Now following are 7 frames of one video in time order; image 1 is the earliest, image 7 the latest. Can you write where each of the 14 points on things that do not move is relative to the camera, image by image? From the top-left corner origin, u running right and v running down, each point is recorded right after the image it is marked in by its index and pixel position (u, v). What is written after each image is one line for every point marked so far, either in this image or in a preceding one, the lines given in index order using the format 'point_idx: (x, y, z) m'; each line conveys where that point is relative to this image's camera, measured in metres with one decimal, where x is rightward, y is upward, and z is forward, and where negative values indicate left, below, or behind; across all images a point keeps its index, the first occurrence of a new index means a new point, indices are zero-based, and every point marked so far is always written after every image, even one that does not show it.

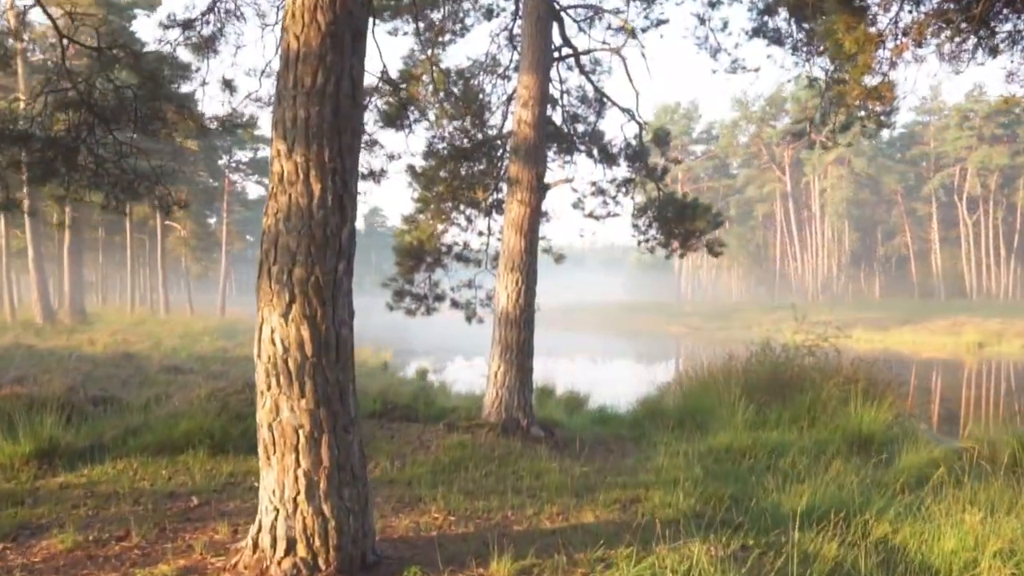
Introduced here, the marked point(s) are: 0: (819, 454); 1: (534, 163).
0: (+3.0, -1.7, +7.5) m
1: (+0.2, +1.3, +7.7) m
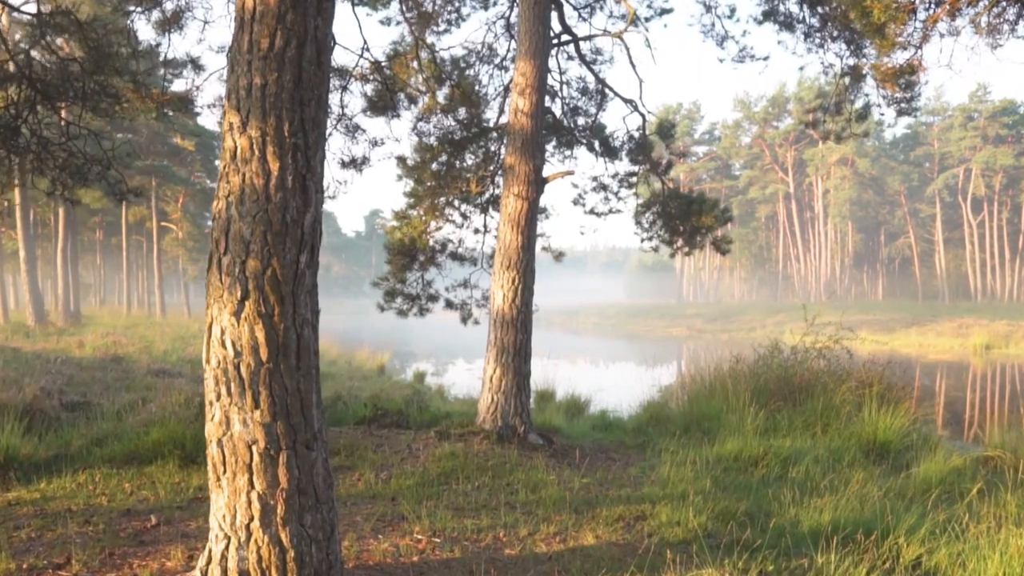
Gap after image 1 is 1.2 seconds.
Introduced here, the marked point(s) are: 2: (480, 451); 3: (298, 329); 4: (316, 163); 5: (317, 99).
0: (+3.0, -1.7, +7.1) m
1: (+0.2, +1.3, +7.2) m
2: (-0.3, -1.4, +6.2) m
3: (-0.8, -0.2, +2.8) m
4: (-0.8, +0.5, +2.9) m
5: (-0.8, +0.7, +2.9) m
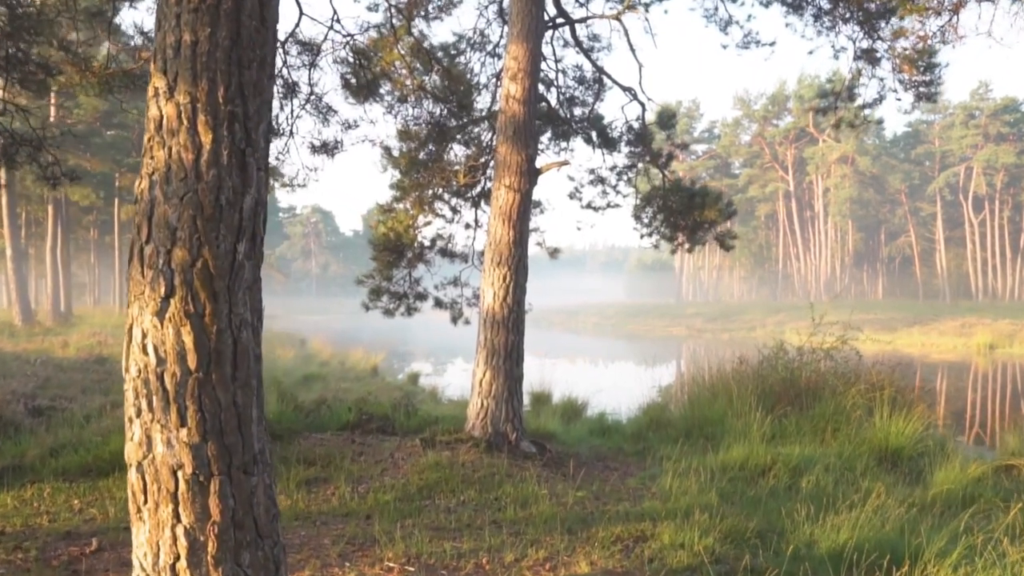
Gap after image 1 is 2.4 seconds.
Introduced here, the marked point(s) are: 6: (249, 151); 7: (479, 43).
0: (+2.9, -1.6, +6.6) m
1: (+0.1, +1.3, +6.8) m
2: (-0.3, -1.3, +5.8) m
3: (-0.9, -0.1, +2.4) m
4: (-0.8, +0.5, +2.5) m
5: (-0.8, +0.7, +2.5) m
6: (-0.9, +0.5, +2.4) m
7: (-0.4, +2.9, +8.8) m
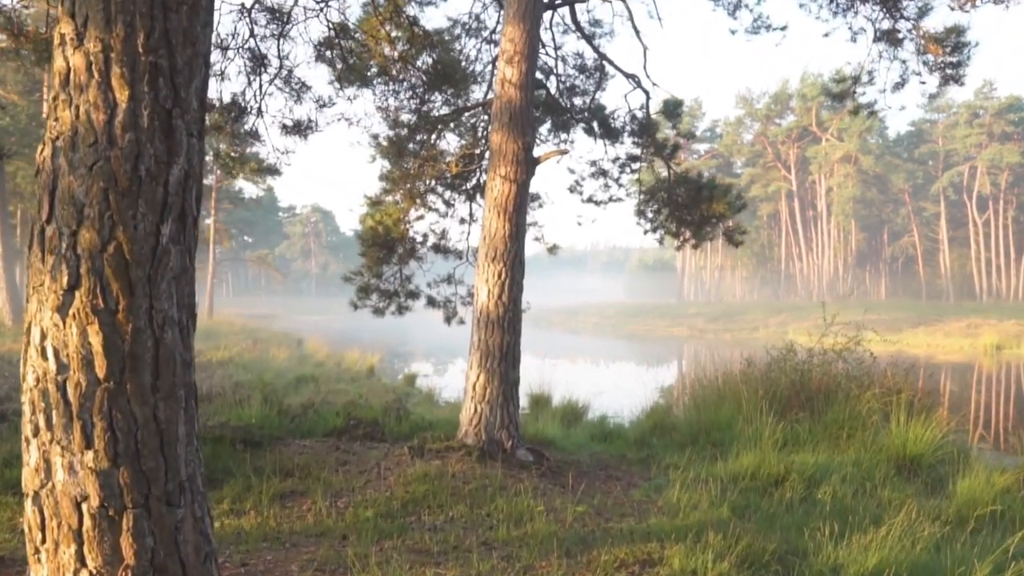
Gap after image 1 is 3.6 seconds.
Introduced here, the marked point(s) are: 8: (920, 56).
0: (+2.9, -1.6, +6.2) m
1: (+0.1, +1.3, +6.4) m
2: (-0.4, -1.3, +5.3) m
3: (-0.9, -0.1, +1.9) m
4: (-0.9, +0.5, +2.1) m
5: (-0.9, +0.8, +2.1) m
6: (-0.9, +0.5, +2.0) m
7: (-0.4, +2.9, +8.4) m
8: (+3.1, +1.8, +5.8) m
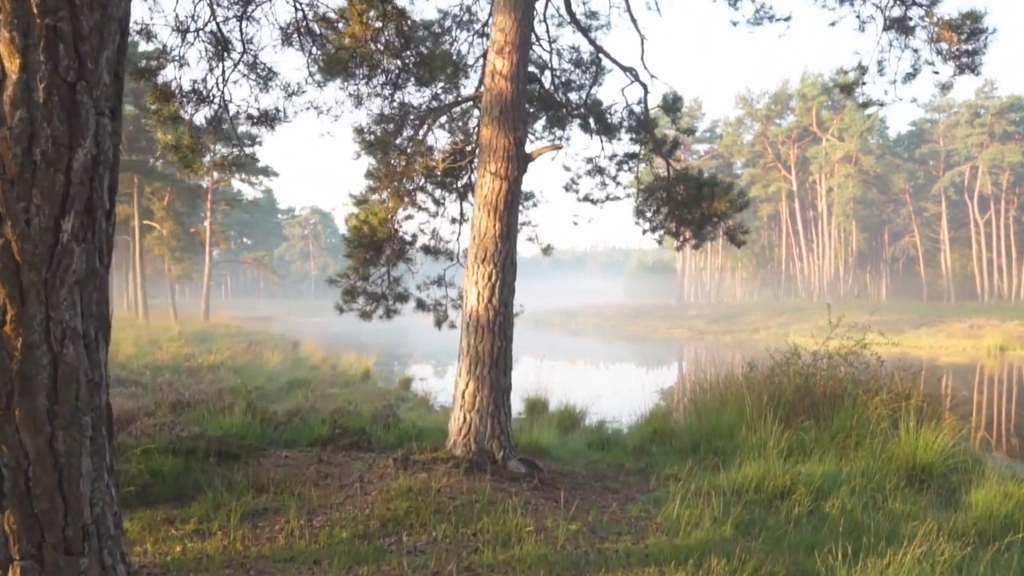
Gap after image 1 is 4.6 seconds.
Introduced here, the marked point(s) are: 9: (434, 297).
0: (+2.8, -1.6, +5.9) m
1: (0.0, +1.3, +6.0) m
2: (-0.4, -1.3, +5.0) m
3: (-1.0, -0.1, +1.6) m
4: (-1.0, +0.5, +1.8) m
5: (-1.0, +0.8, +1.7) m
6: (-1.0, +0.5, +1.7) m
7: (-0.5, +2.9, +8.1) m
8: (+3.1, +1.8, +5.5) m
9: (-0.8, -0.1, +8.1) m
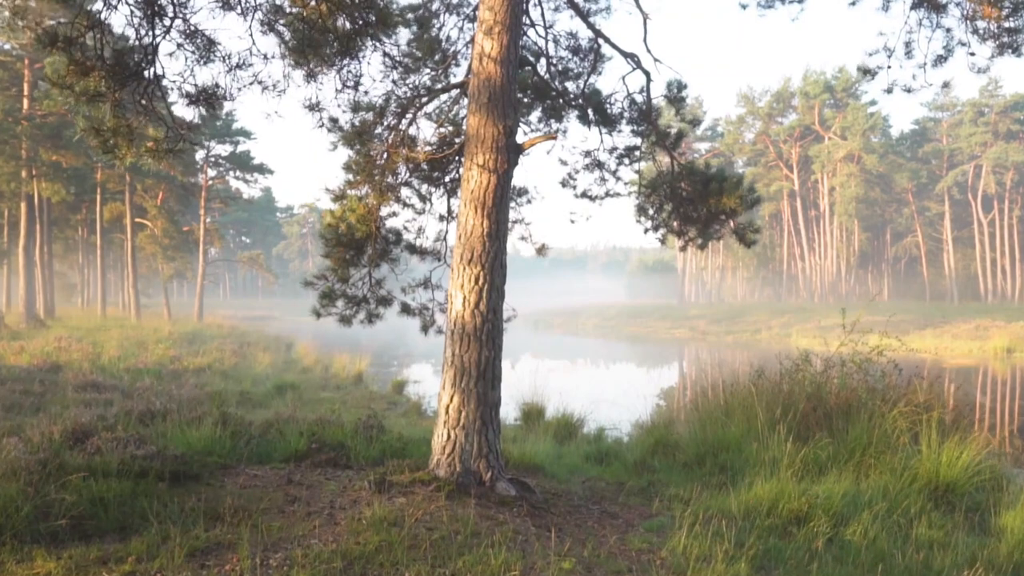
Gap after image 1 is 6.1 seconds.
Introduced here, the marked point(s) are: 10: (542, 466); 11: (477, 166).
0: (+2.7, -1.7, +5.3) m
1: (-0.1, +1.3, +5.5) m
2: (-0.5, -1.4, +4.5) m
3: (-1.1, -0.2, +1.1) m
4: (-1.0, +0.5, +1.2) m
5: (-1.0, +0.7, +1.2) m
6: (-1.0, +0.4, +1.2) m
7: (-0.6, +2.8, +7.6) m
8: (+3.0, +1.7, +4.9) m
9: (-0.9, -0.1, +7.5) m
10: (+0.3, -1.6, +6.8) m
11: (-0.3, +0.9, +5.5) m
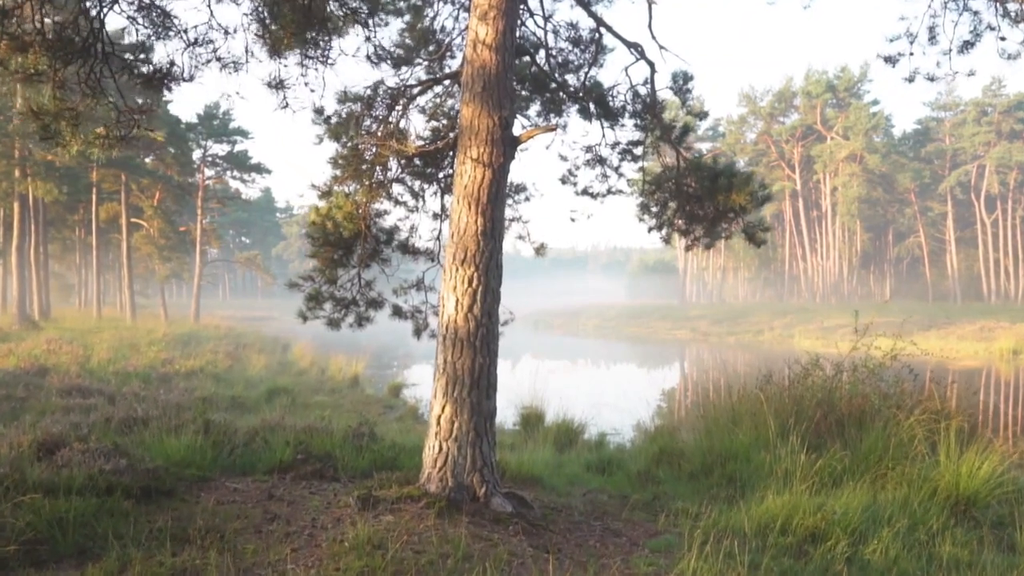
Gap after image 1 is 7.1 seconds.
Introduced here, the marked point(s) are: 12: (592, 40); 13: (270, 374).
0: (+2.7, -1.7, +5.0) m
1: (-0.1, +1.3, +5.2) m
2: (-0.5, -1.4, +4.1) m
3: (-1.1, -0.2, +0.7) m
4: (-1.1, +0.5, +0.9) m
5: (-1.1, +0.7, +0.9) m
6: (-1.1, +0.4, +0.8) m
7: (-0.6, +2.8, +7.2) m
8: (+3.0, +1.7, +4.6) m
9: (-0.9, -0.1, +7.2) m
10: (+0.2, -1.6, +6.5) m
11: (-0.3, +0.9, +5.1) m
12: (+0.8, +2.5, +7.4) m
13: (-5.3, -1.9, +16.5) m
